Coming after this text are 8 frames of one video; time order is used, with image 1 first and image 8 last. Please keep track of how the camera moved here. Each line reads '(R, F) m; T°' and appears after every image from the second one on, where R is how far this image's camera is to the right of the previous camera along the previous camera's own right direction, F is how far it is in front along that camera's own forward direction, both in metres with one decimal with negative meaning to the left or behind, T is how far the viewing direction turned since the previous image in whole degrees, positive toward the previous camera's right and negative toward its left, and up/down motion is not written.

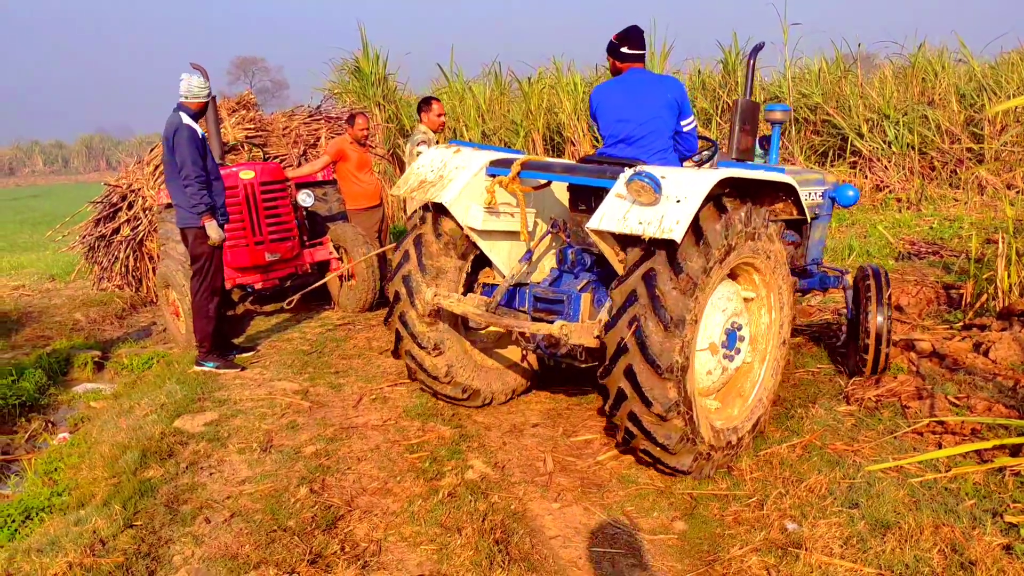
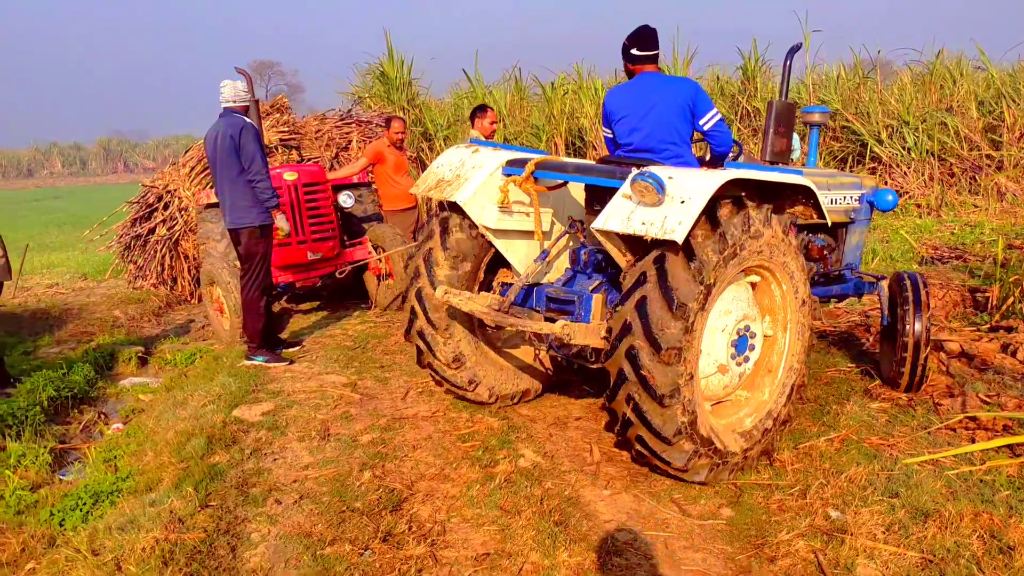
(-0.2, -0.2) m; -1°
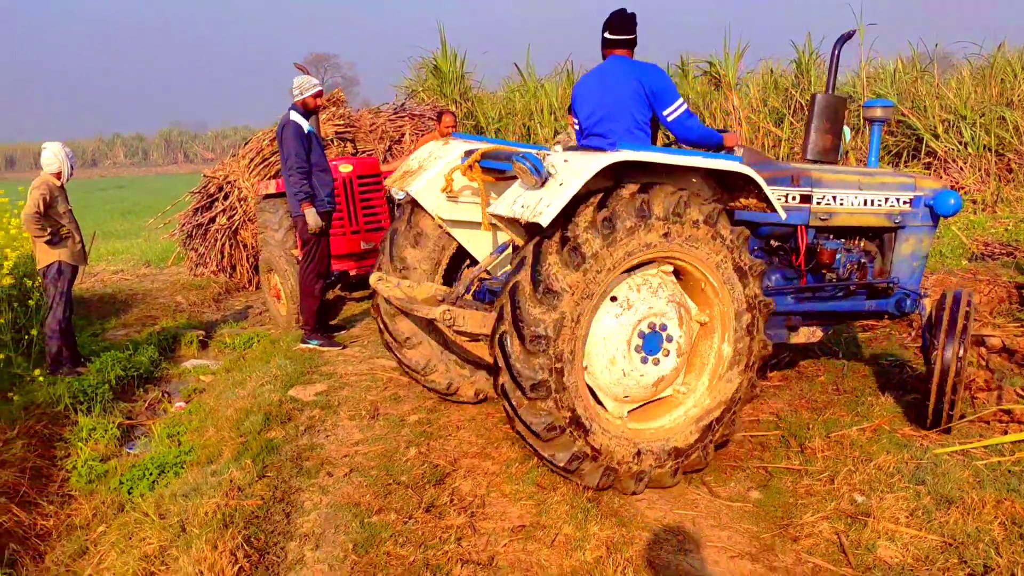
(0.0, -0.1) m; -4°
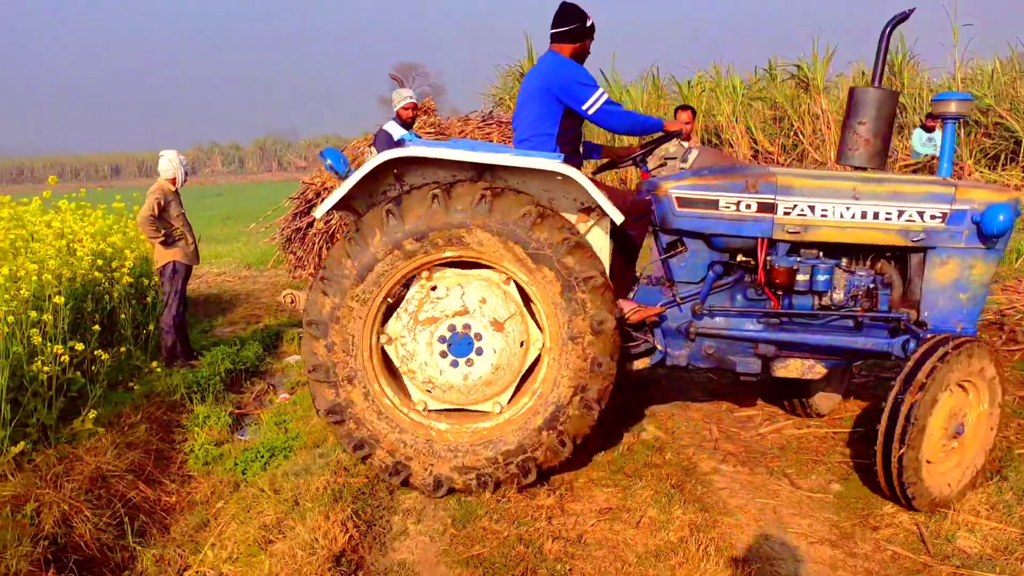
(-0.1, -0.2) m; -6°
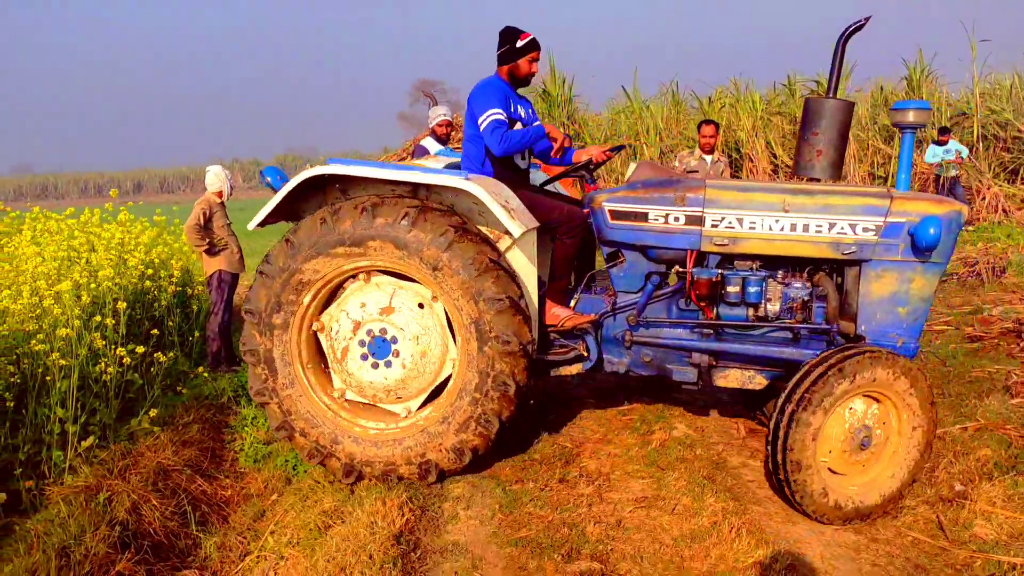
(-0.1, -0.2) m; -1°
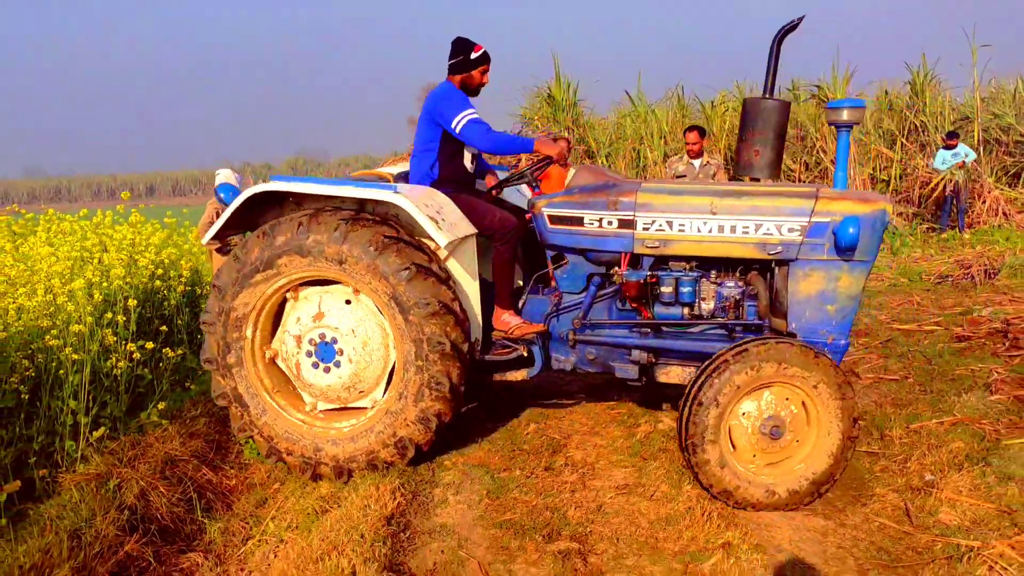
(+0.1, -0.1) m; -1°
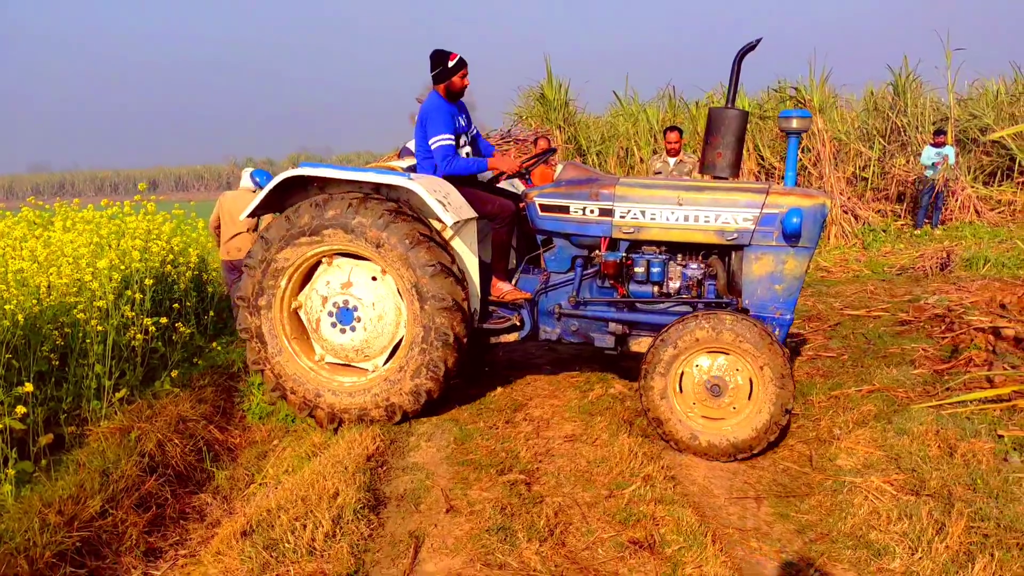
(+0.2, -0.5) m; 0°
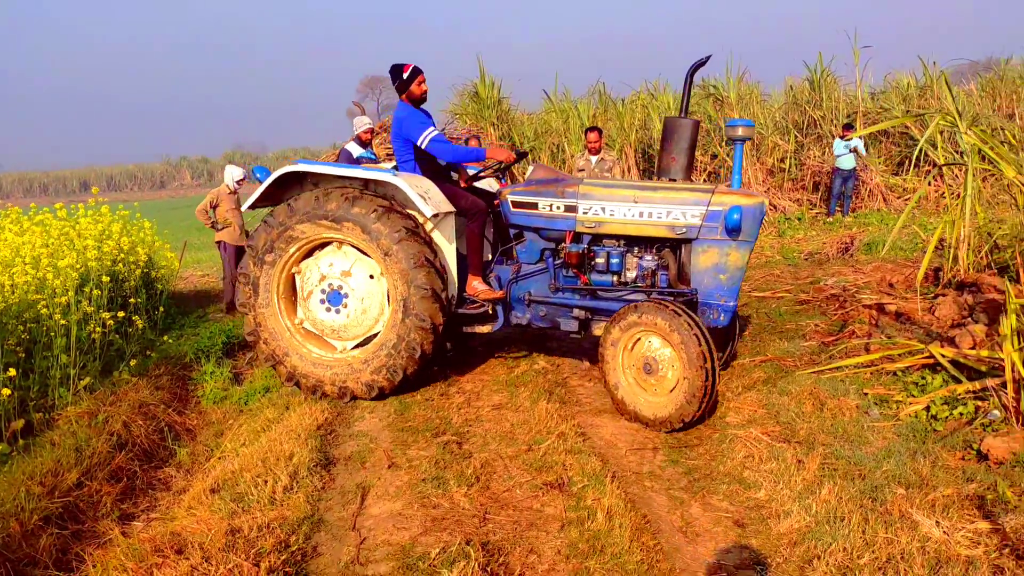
(+0.1, -0.5) m; +4°
